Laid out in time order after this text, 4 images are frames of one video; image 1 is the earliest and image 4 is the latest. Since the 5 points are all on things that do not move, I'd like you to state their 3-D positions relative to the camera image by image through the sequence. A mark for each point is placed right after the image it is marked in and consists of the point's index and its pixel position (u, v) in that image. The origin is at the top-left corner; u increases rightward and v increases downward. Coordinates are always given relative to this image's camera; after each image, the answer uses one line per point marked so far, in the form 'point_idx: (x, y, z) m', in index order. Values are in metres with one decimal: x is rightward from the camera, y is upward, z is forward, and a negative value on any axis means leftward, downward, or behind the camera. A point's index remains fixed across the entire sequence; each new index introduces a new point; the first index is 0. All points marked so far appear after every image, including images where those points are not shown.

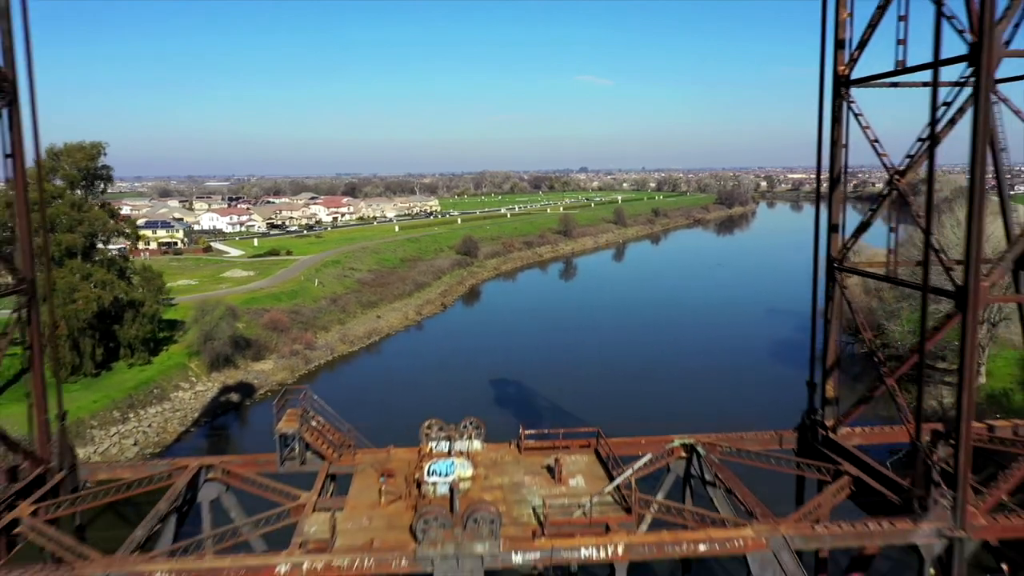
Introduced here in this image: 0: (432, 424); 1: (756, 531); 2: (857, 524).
0: (-1.9, -3.4, +10.8) m
1: (+4.8, -4.7, +8.8) m
2: (+6.9, -4.6, +8.7) m
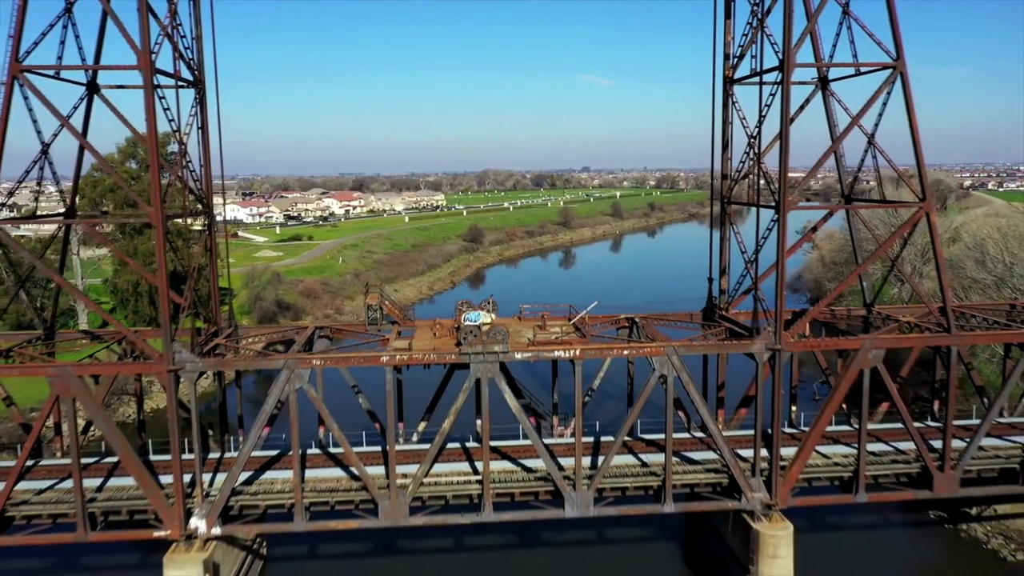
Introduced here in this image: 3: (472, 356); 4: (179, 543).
0: (-1.8, -0.5, +16.8) m
1: (+4.9, -1.9, +14.8) m
2: (+7.0, -1.8, +14.7) m
3: (-1.3, -2.2, +14.1) m
4: (-10.8, -8.3, +14.3) m
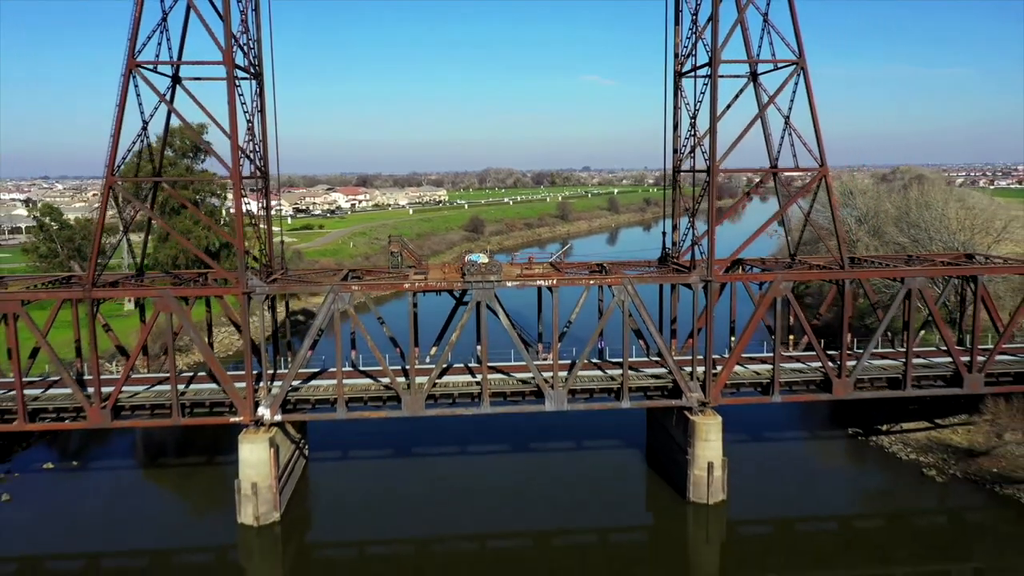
0: (-2.1, +1.8, +21.1) m
1: (+4.6, +0.5, +19.1) m
2: (+6.6, +0.5, +19.0) m
3: (-1.6, +0.2, +18.5) m
4: (-11.1, -5.9, +18.6) m
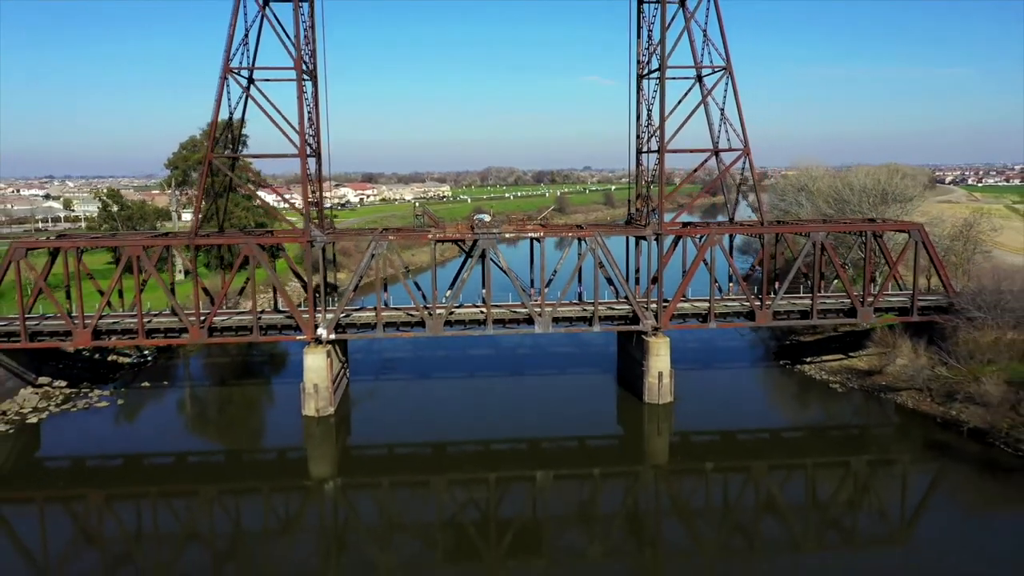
0: (-2.3, +4.6, +27.0) m
1: (+4.5, +3.2, +25.1) m
2: (+6.5, +3.3, +24.9) m
3: (-1.7, +2.9, +24.4) m
4: (-11.3, -3.2, +24.6) m
